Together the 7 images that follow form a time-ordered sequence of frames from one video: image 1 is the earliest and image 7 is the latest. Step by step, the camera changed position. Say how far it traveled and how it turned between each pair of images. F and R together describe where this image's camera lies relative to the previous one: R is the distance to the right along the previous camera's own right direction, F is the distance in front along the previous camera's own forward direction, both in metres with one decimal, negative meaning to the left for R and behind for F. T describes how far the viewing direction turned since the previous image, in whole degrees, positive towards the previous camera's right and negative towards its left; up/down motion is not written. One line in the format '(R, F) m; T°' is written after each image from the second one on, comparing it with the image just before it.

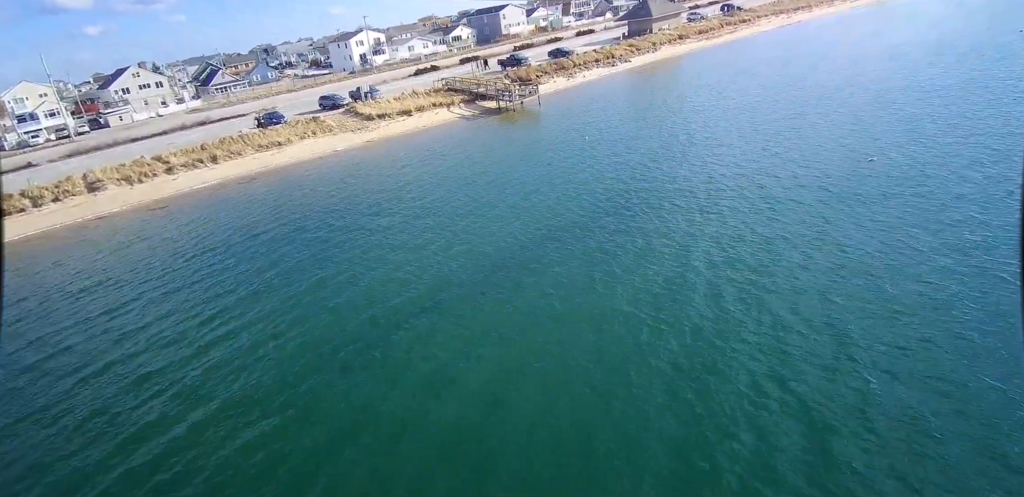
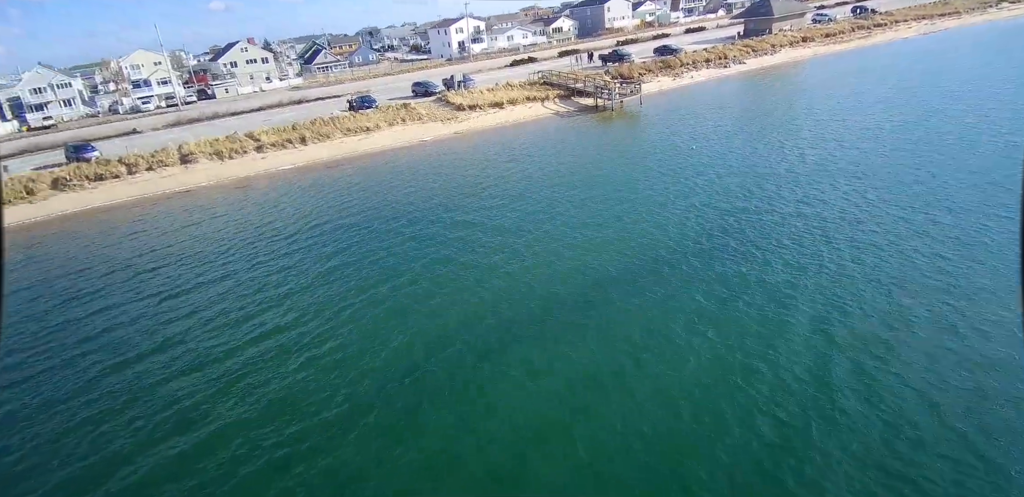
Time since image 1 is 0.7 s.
(-0.8, +3.1) m; -9°
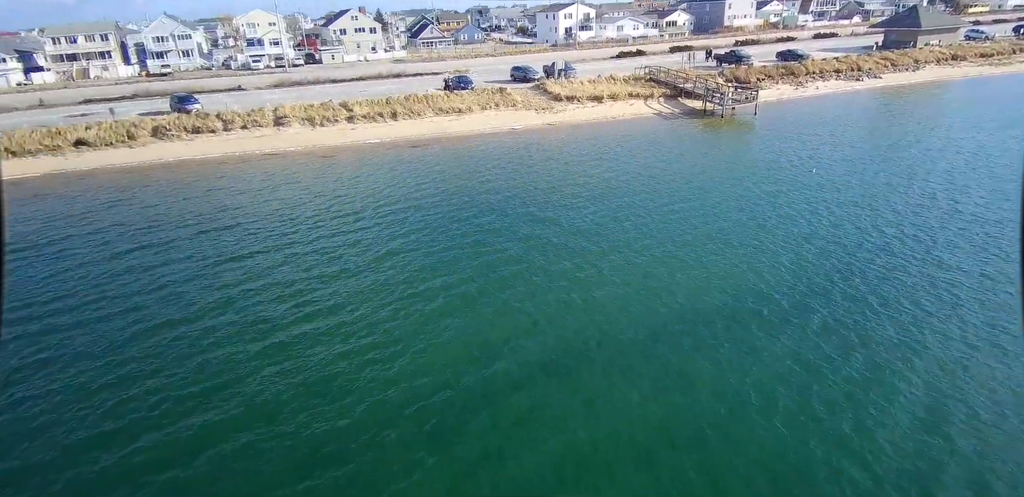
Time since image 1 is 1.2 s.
(-0.2, +2.0) m; -9°
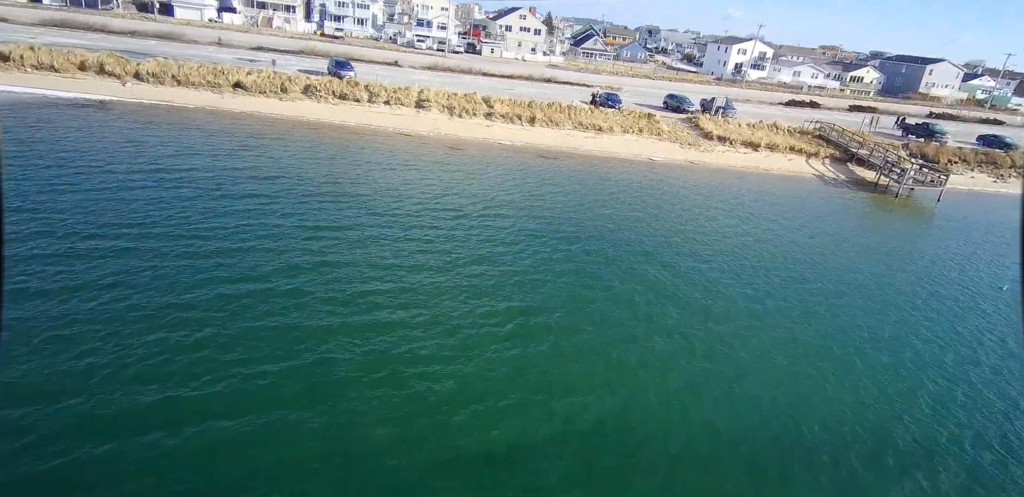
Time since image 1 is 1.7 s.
(-0.6, +2.1) m; -12°
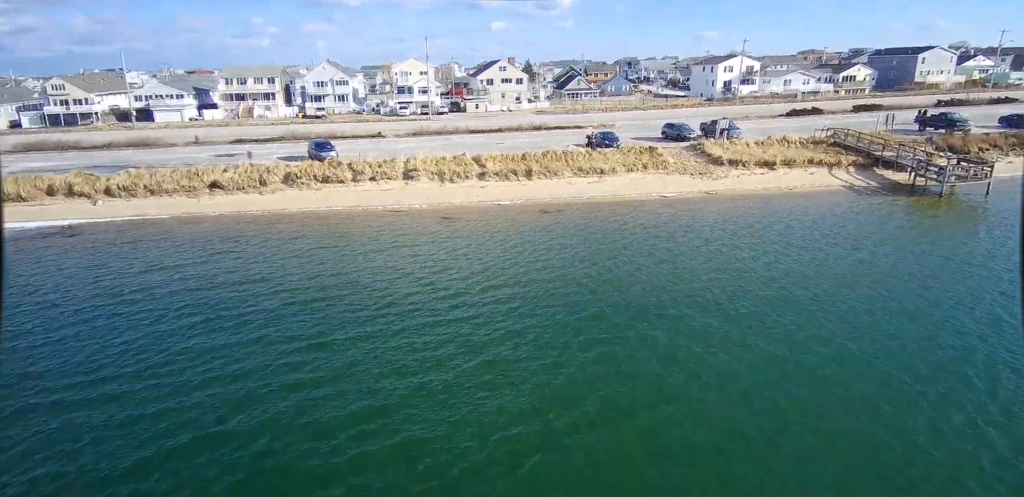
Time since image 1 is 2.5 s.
(+0.1, +2.7) m; -1°
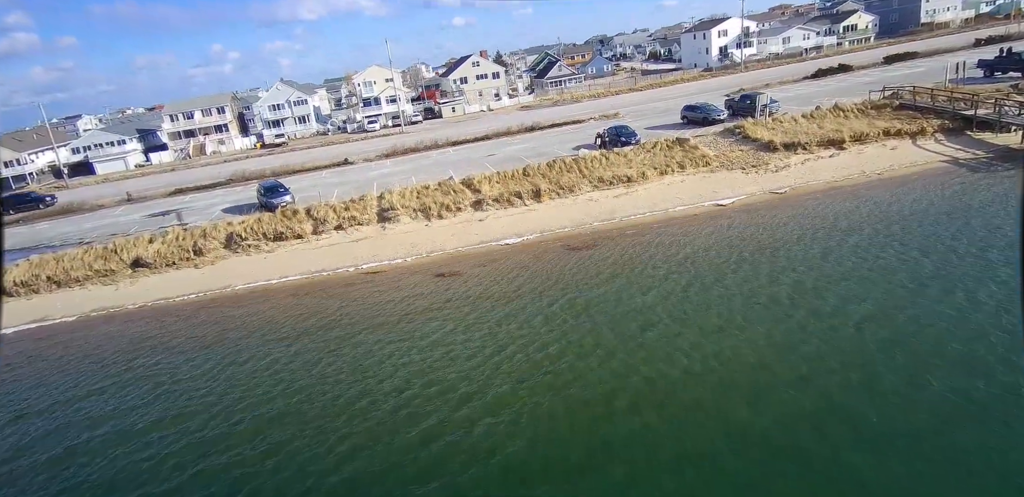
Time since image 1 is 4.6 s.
(-0.9, +6.7) m; +1°
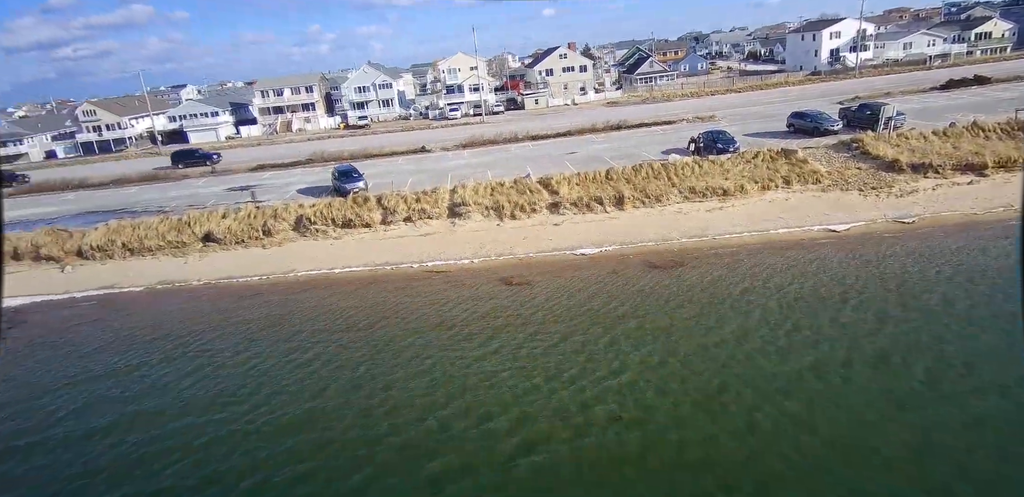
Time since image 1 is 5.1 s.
(-0.4, +1.7) m; -8°
